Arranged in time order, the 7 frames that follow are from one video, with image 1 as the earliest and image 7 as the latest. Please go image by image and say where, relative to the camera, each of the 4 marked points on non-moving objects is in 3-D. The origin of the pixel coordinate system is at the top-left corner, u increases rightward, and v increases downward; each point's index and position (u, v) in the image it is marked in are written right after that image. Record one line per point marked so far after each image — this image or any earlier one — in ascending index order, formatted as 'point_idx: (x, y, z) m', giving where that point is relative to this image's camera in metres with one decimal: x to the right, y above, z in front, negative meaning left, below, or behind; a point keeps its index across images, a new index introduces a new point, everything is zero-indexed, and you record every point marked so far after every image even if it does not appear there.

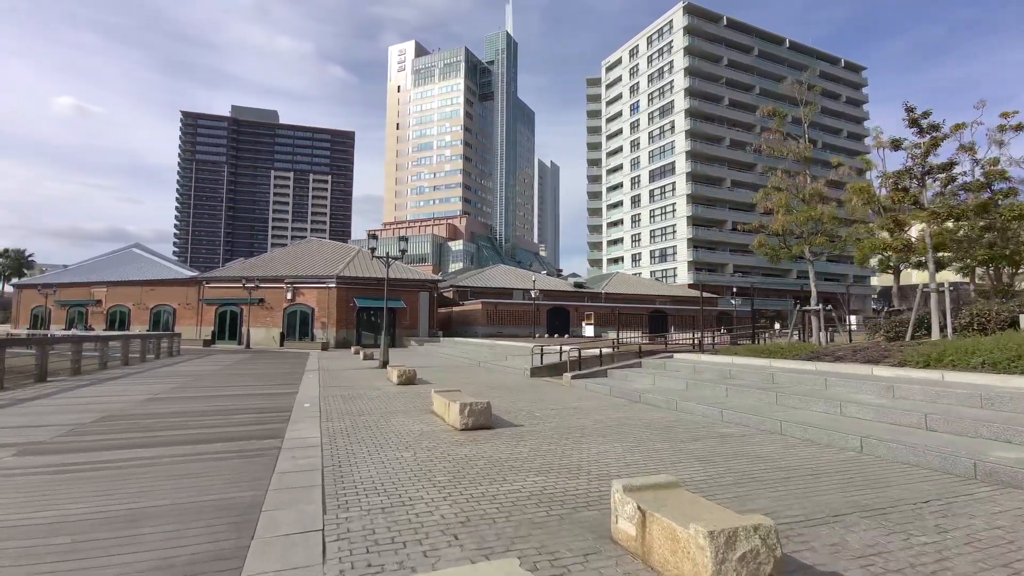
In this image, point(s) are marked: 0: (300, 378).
0: (-6.6, -2.8, +16.0) m
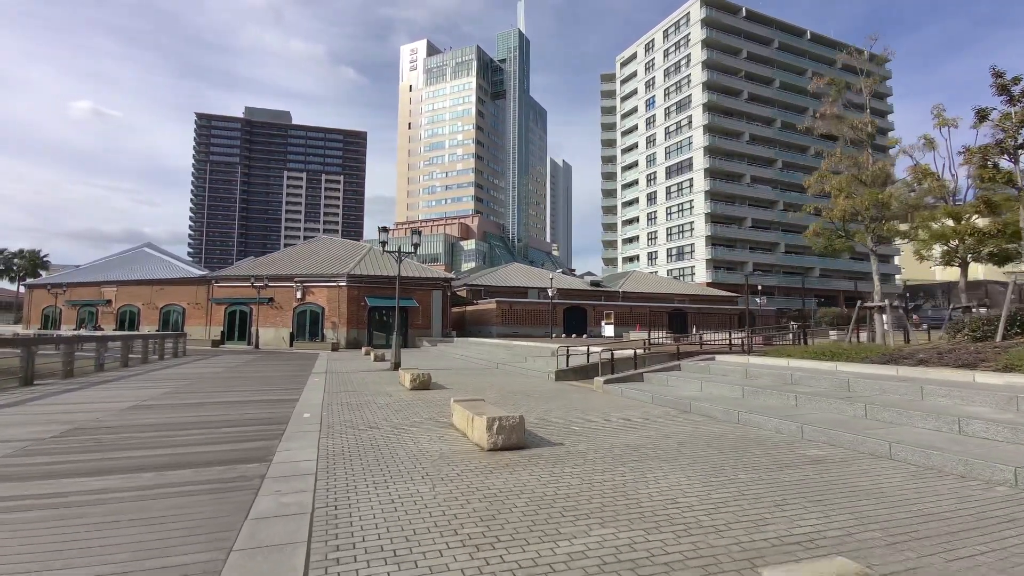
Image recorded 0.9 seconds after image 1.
0: (-6.0, -2.7, +14.8) m
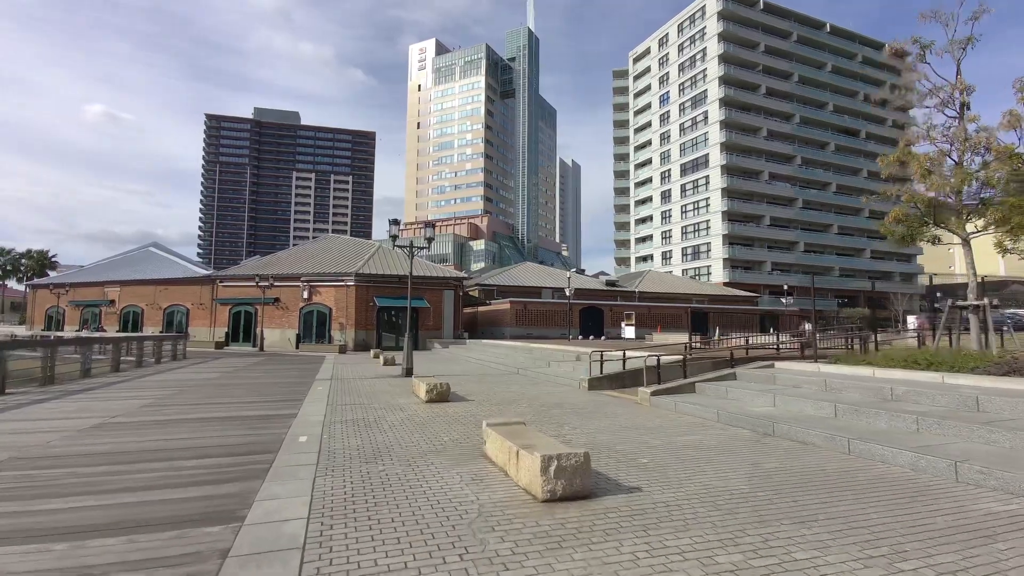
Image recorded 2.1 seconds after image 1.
0: (-5.3, -2.7, +13.3) m
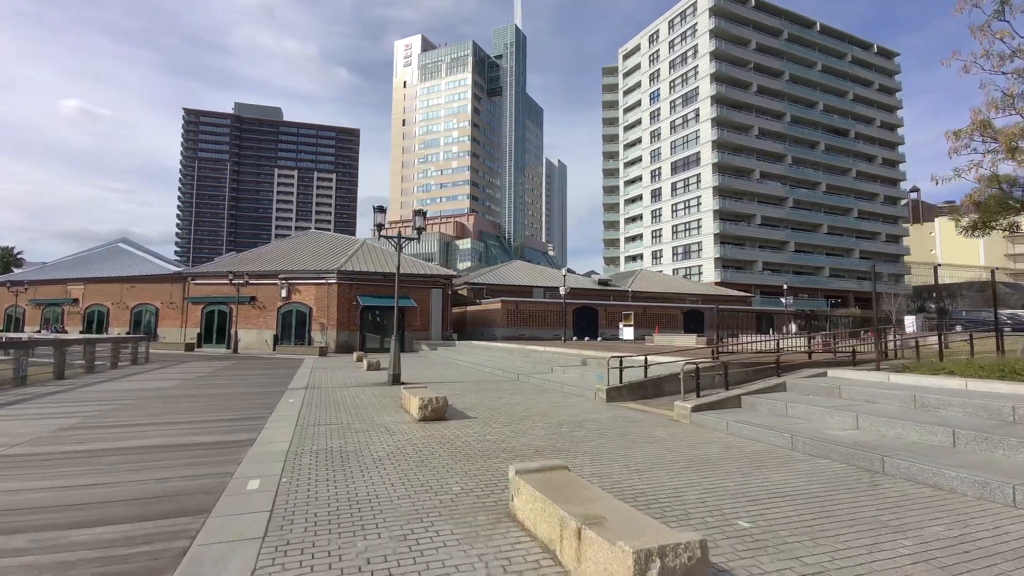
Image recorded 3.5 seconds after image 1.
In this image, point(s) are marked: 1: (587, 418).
0: (-5.2, -2.5, +11.3) m
1: (+1.3, -2.3, +8.8) m
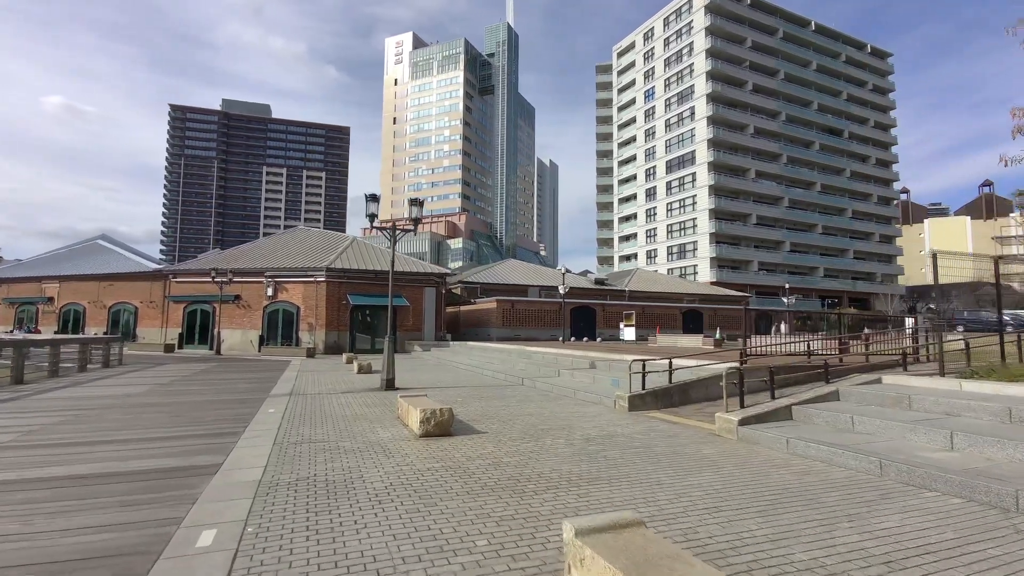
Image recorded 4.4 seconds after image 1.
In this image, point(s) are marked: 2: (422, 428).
0: (-5.0, -2.4, +10.0) m
1: (+1.5, -2.2, +7.6) m
2: (-1.3, -2.0, +7.1) m
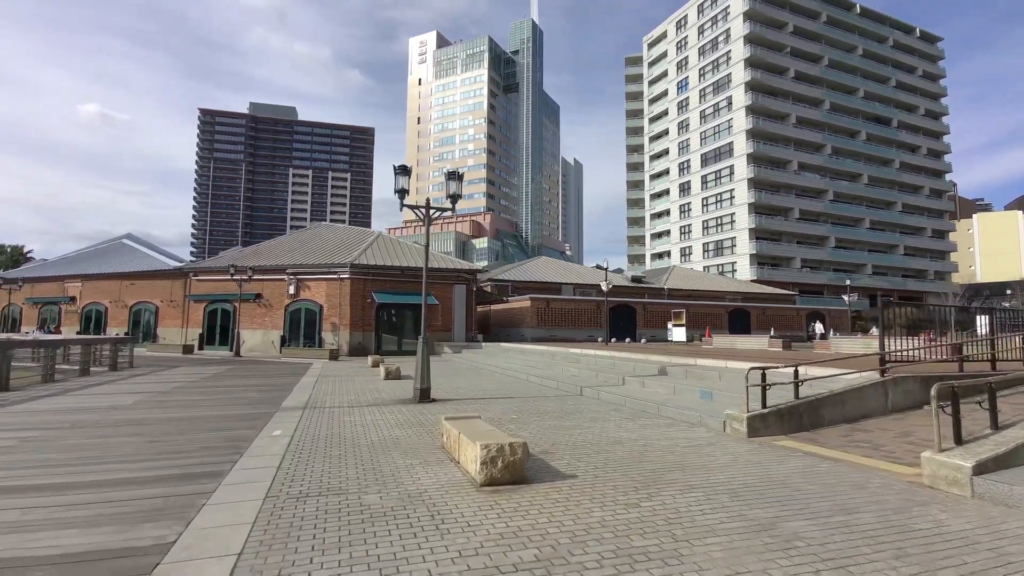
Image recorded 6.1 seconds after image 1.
0: (-3.8, -2.2, +7.8) m
1: (+2.6, -2.0, +5.2) m
2: (-0.3, -1.7, +4.8) m
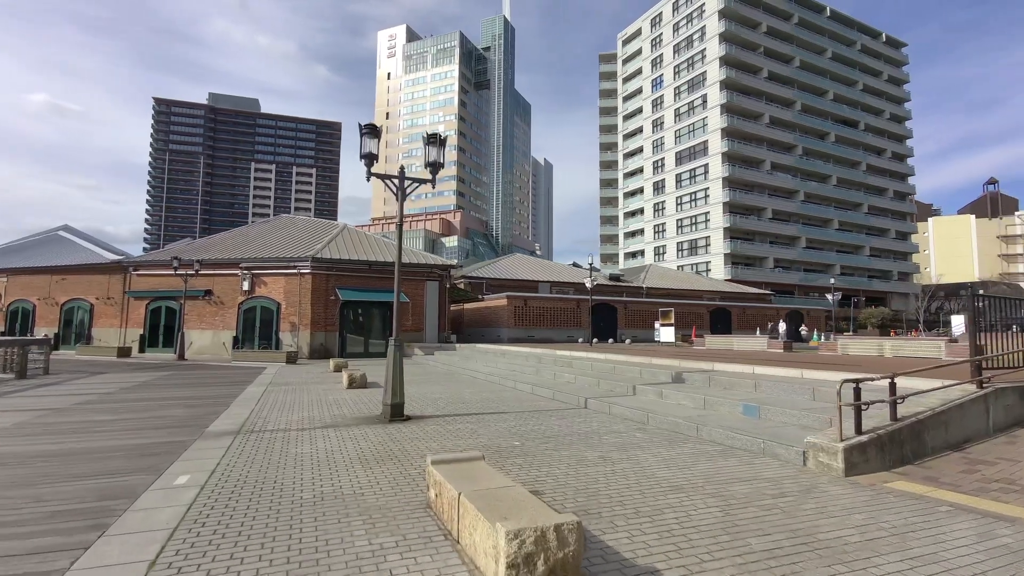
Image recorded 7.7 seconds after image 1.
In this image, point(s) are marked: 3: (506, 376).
0: (-3.8, -2.0, +5.5) m
1: (+2.8, -1.8, +3.2) m
2: (0.0, -1.6, +2.7) m
3: (0.0, -2.6, +14.9) m
